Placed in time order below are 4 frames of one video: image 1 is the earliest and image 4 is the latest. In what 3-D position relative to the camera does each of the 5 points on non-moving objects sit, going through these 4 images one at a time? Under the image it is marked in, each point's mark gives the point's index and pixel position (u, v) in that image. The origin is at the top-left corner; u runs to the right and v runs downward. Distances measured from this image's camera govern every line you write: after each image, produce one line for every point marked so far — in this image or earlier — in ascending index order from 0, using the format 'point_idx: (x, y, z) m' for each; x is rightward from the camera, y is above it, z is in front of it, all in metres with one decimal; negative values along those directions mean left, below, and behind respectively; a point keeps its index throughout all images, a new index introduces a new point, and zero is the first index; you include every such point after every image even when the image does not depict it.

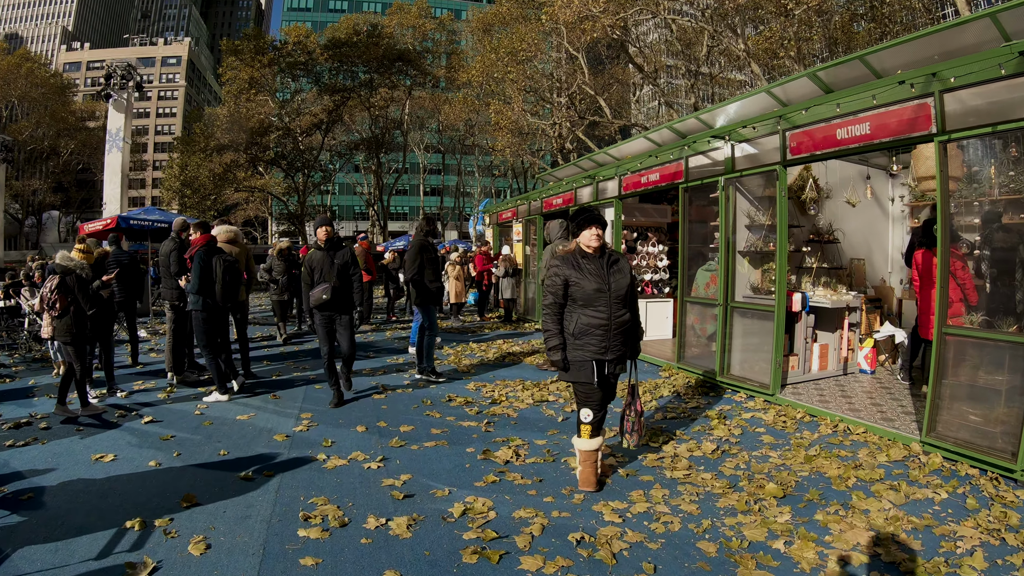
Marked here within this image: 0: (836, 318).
0: (+4.0, -0.4, +6.9) m
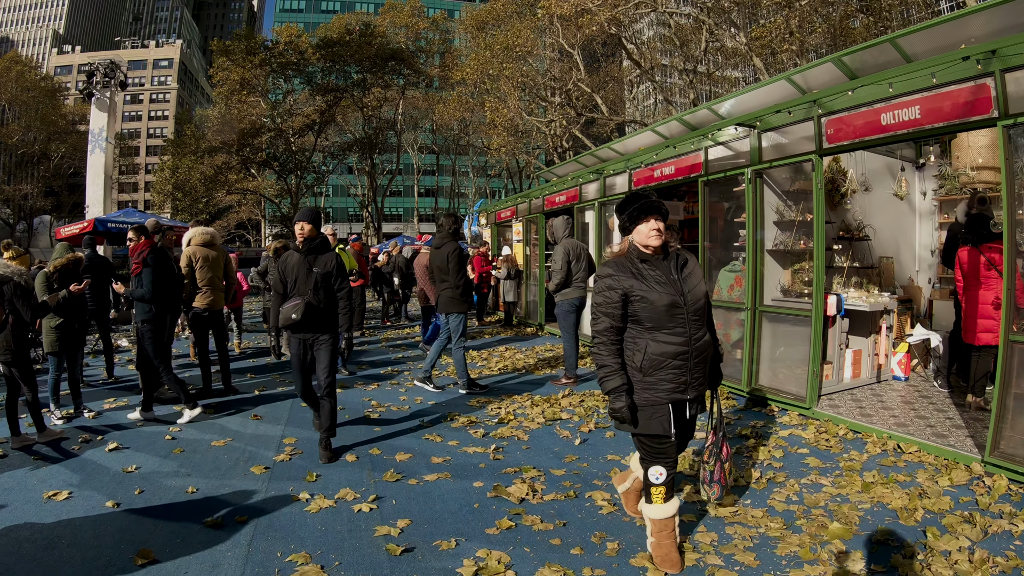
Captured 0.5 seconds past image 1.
0: (+4.0, -0.4, +6.4) m
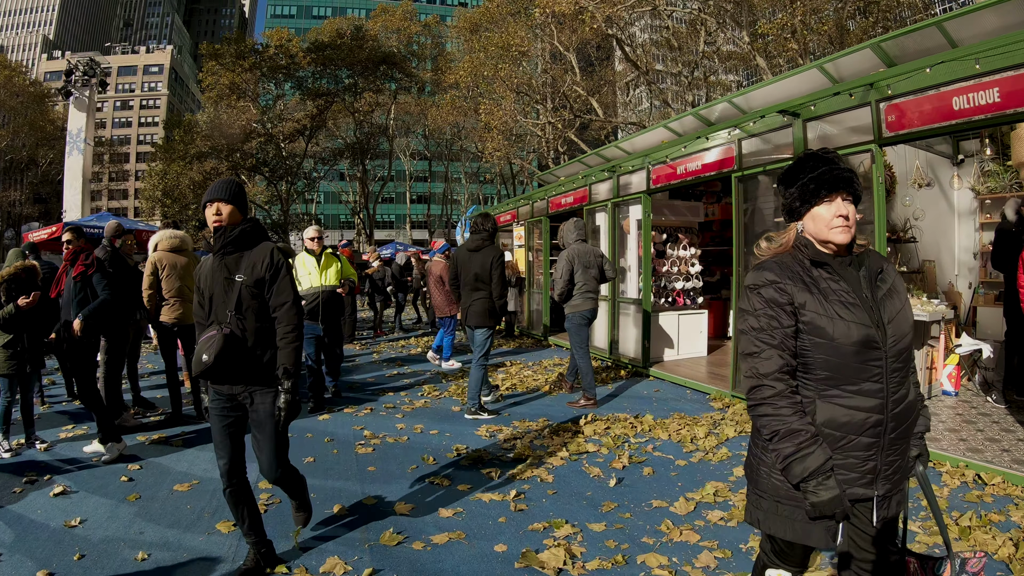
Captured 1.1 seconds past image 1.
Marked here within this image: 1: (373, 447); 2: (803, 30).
0: (+4.1, -0.5, +5.7) m
1: (-1.0, -1.1, +4.0) m
2: (+7.5, +6.6, +14.5) m
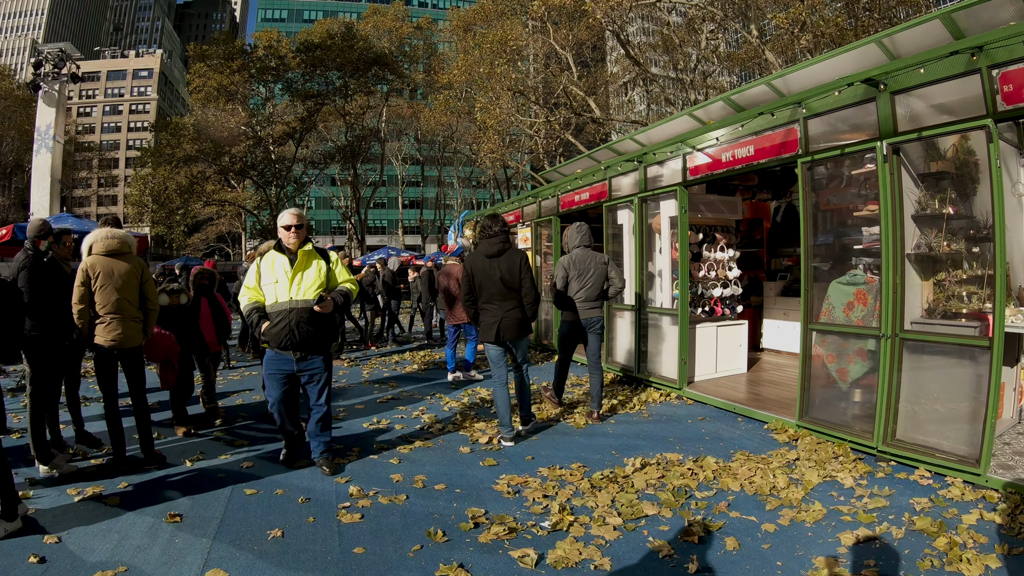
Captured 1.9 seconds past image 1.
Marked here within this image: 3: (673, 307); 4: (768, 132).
0: (+4.3, -0.5, +4.8) m
1: (-0.8, -1.2, +3.1) m
2: (+7.5, +6.5, +13.7) m
3: (+1.6, -0.2, +5.7) m
4: (+2.3, +1.4, +5.1) m
